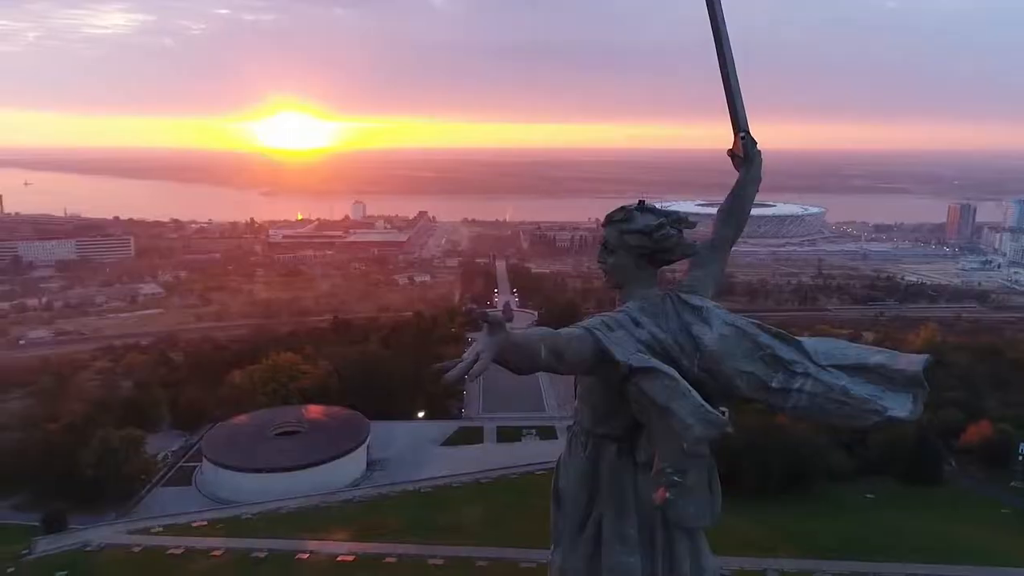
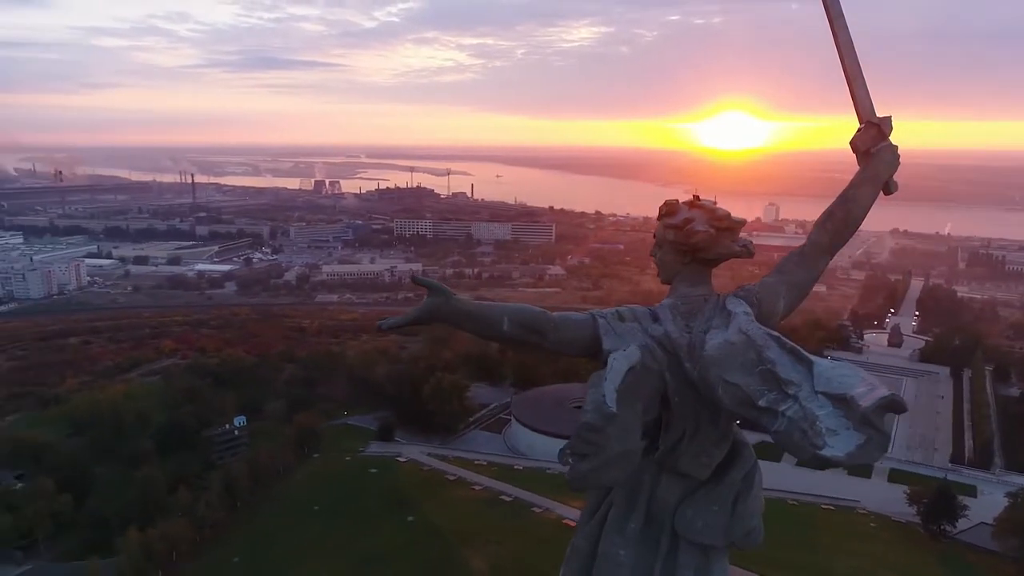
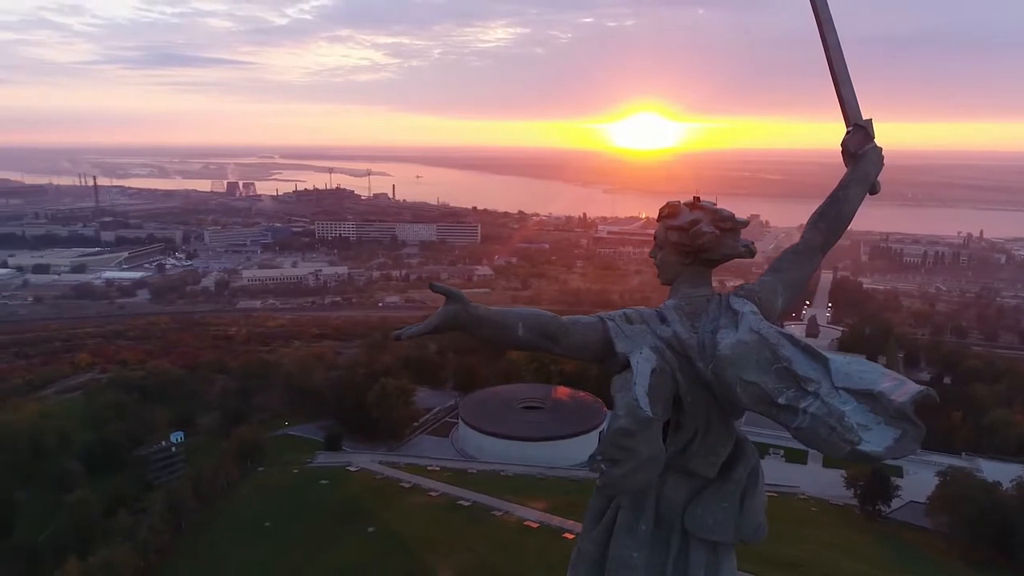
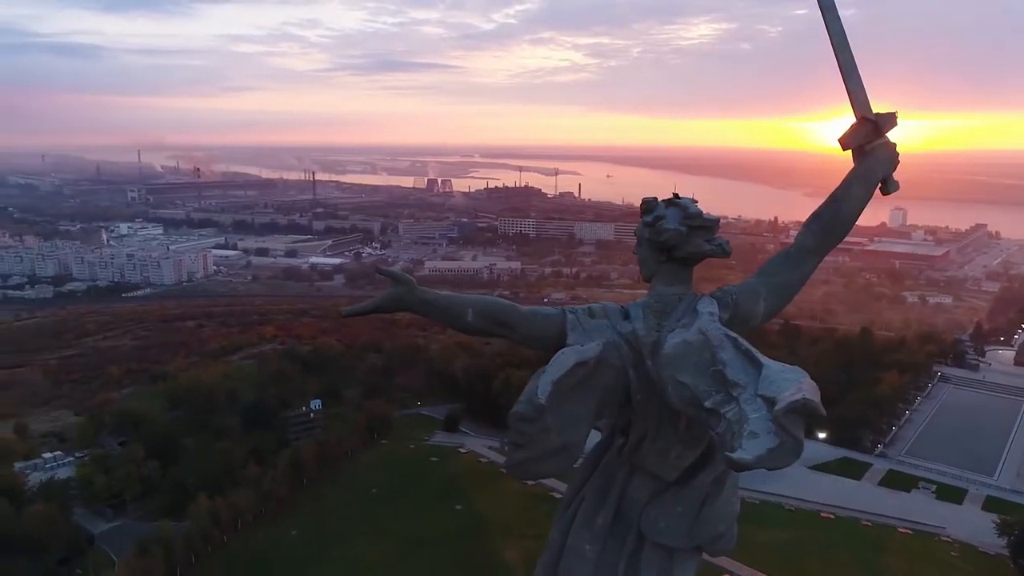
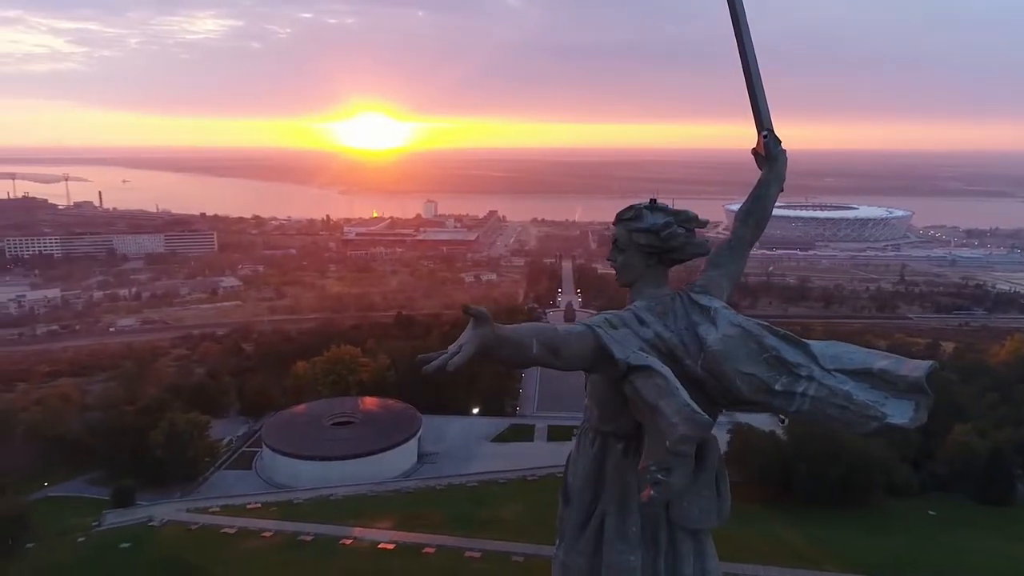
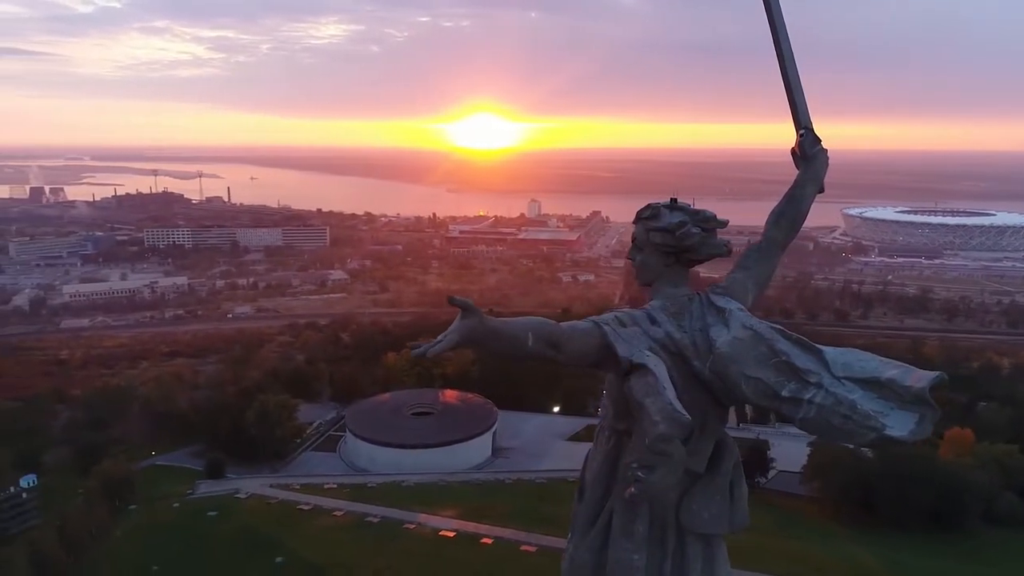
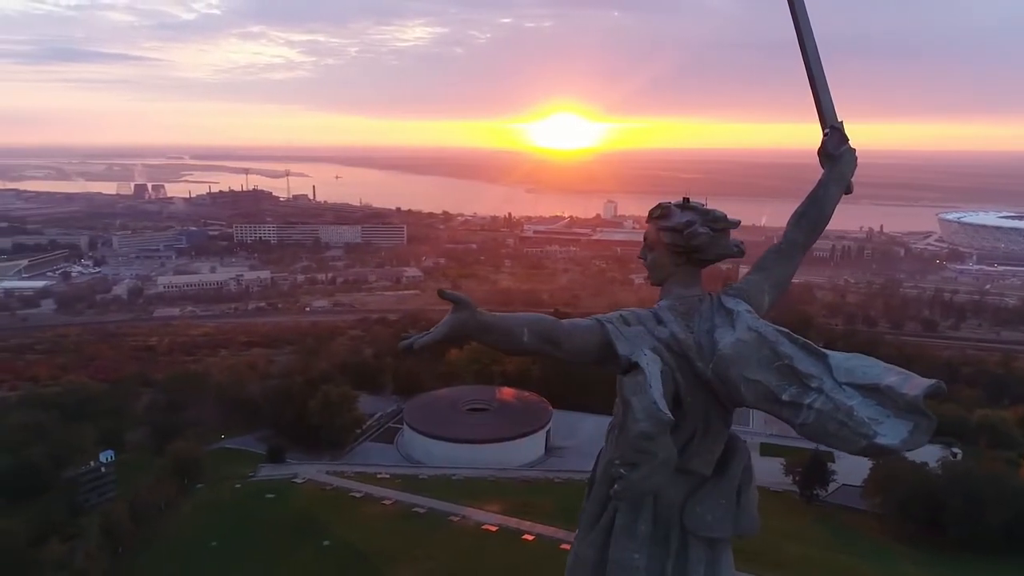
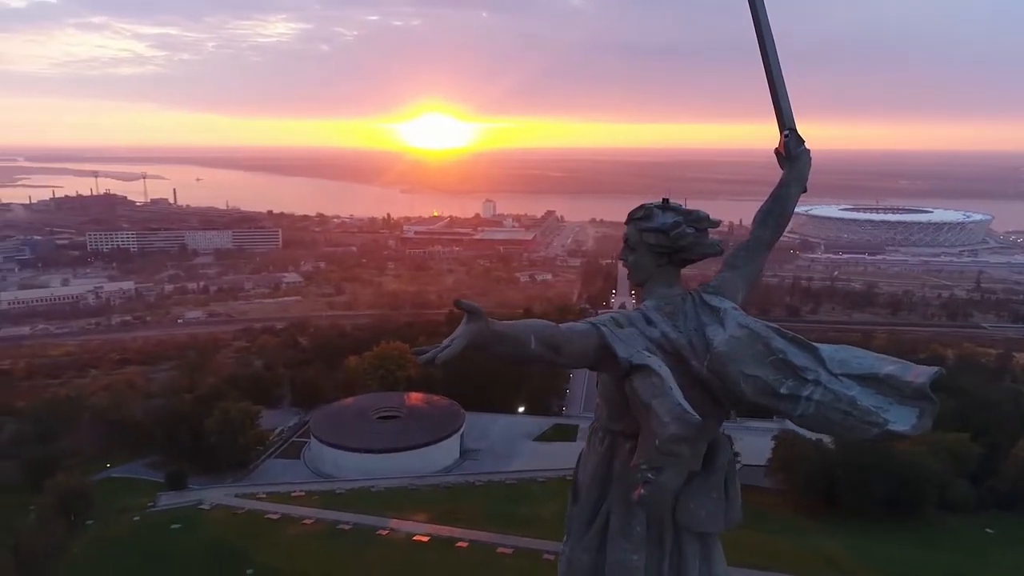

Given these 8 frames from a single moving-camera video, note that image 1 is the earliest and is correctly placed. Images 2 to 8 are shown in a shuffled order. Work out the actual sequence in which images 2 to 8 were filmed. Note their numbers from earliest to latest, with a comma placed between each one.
5, 8, 6, 7, 3, 2, 4
